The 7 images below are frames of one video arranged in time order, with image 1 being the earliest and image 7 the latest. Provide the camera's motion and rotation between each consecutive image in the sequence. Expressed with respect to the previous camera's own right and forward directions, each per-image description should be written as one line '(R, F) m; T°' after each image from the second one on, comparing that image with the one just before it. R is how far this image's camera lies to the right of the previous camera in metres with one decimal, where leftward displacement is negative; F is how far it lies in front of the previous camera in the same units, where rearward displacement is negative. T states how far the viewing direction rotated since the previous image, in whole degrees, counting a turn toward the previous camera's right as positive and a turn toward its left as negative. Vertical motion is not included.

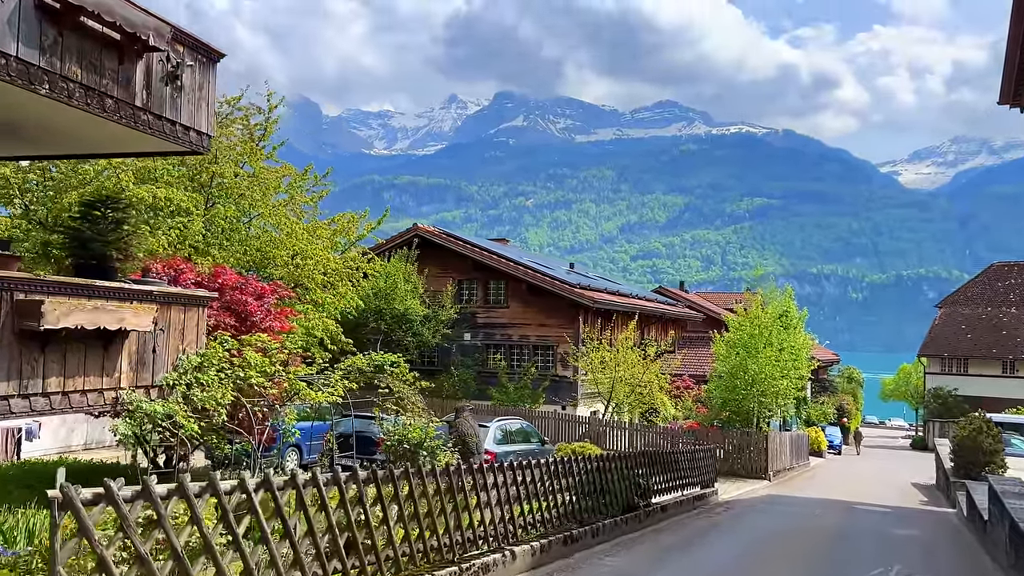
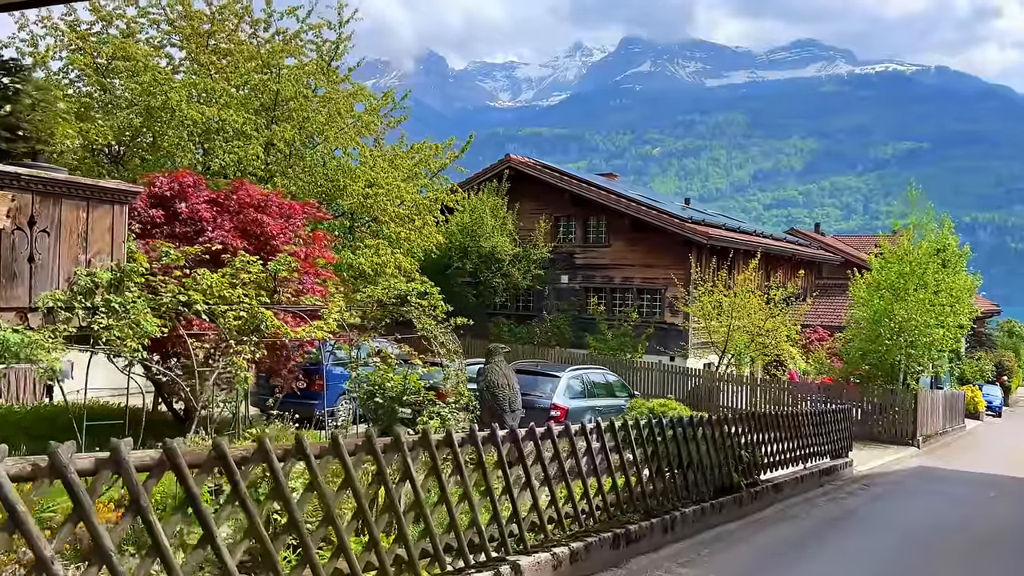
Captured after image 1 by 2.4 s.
(+0.6, +2.5) m; -9°
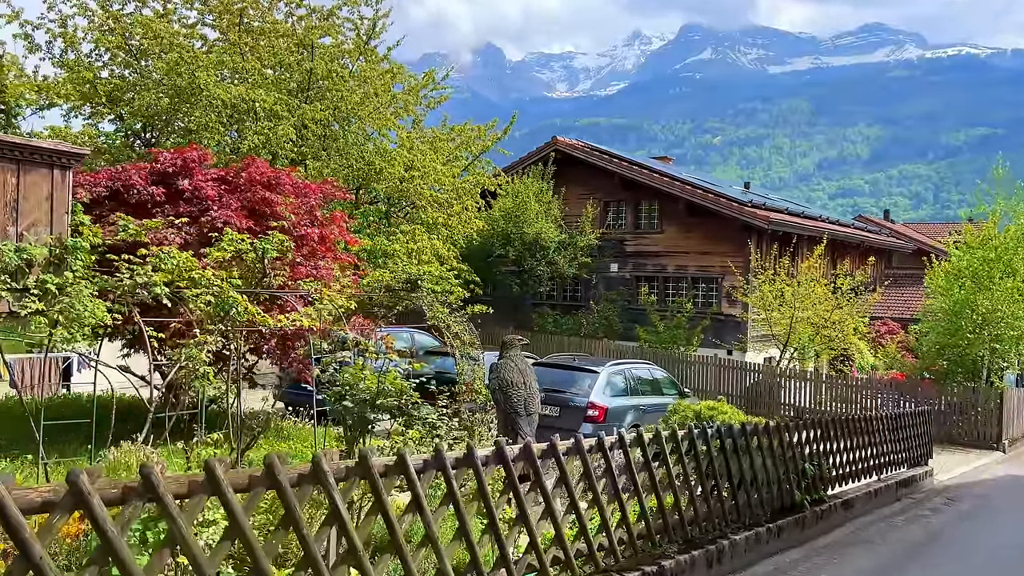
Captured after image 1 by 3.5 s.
(+0.3, +1.0) m; -4°
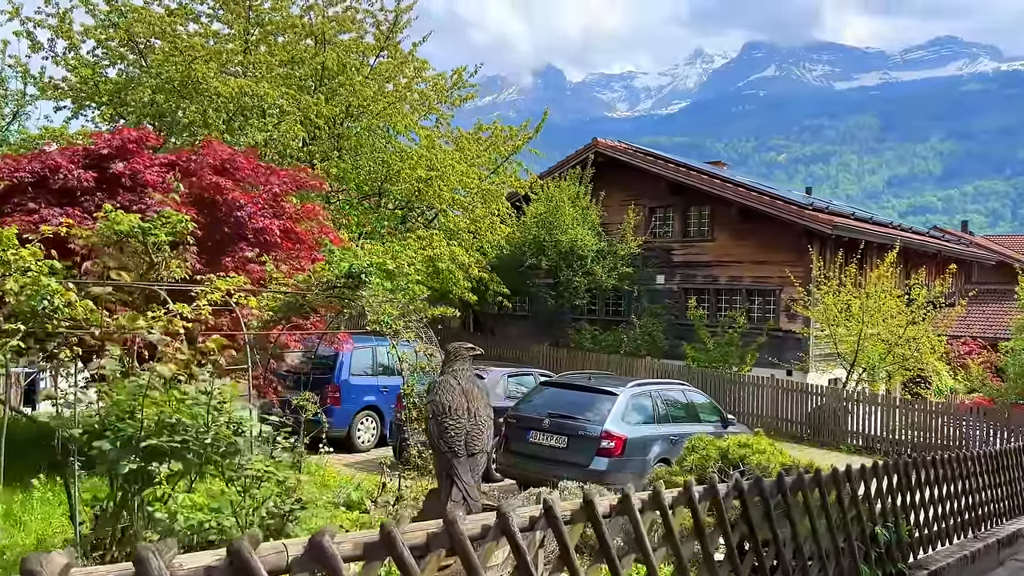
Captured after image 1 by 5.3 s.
(+0.6, +1.7) m; -4°
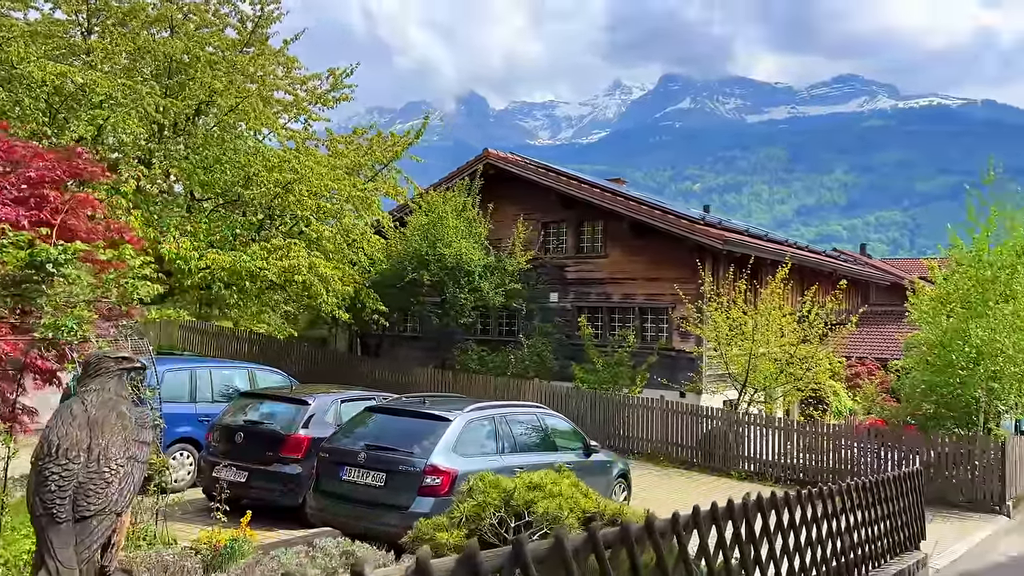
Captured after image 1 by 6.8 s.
(+0.9, +1.2) m; +5°
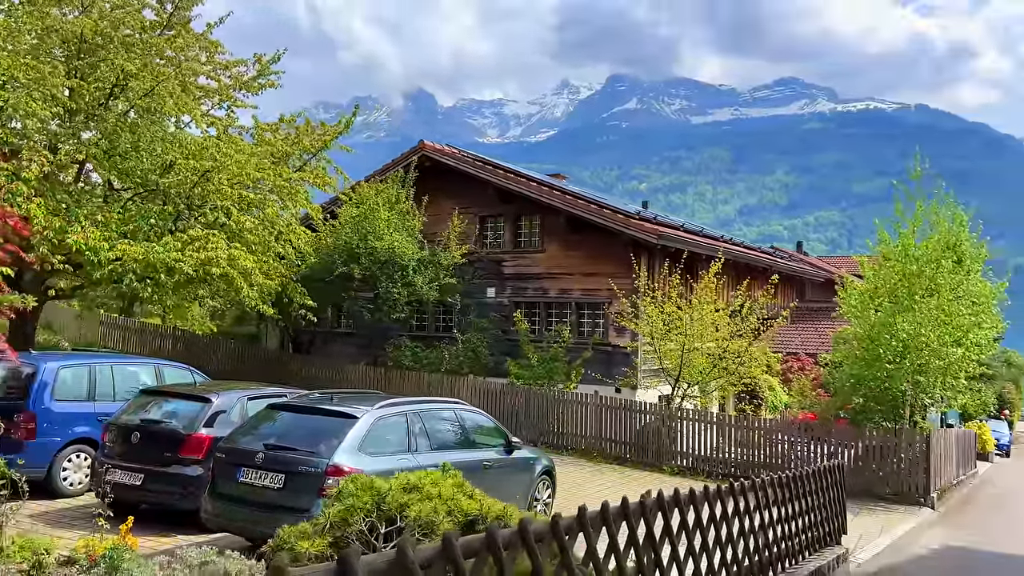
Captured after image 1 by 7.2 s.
(+0.3, +0.3) m; +4°
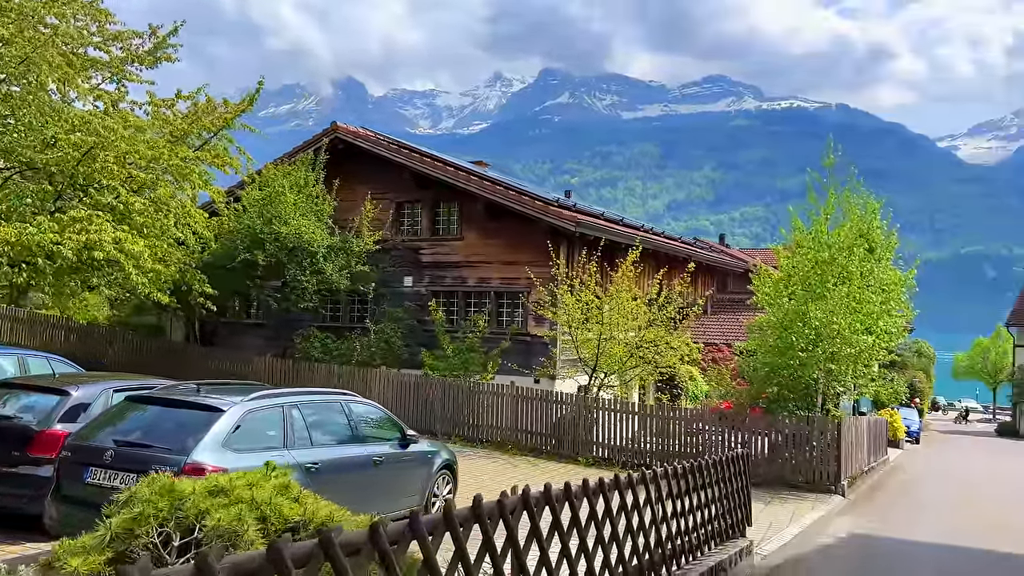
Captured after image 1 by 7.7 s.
(+0.3, +0.5) m; +5°
